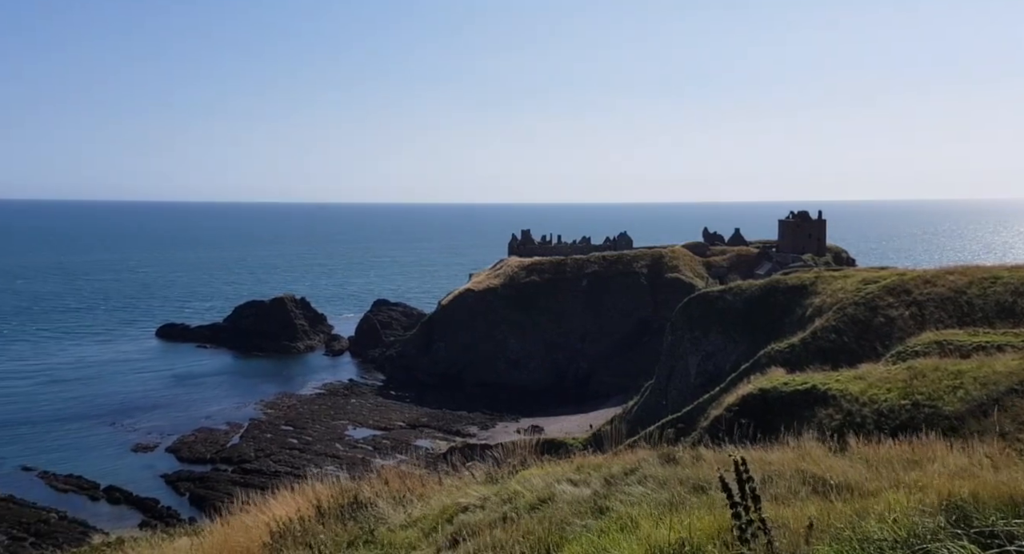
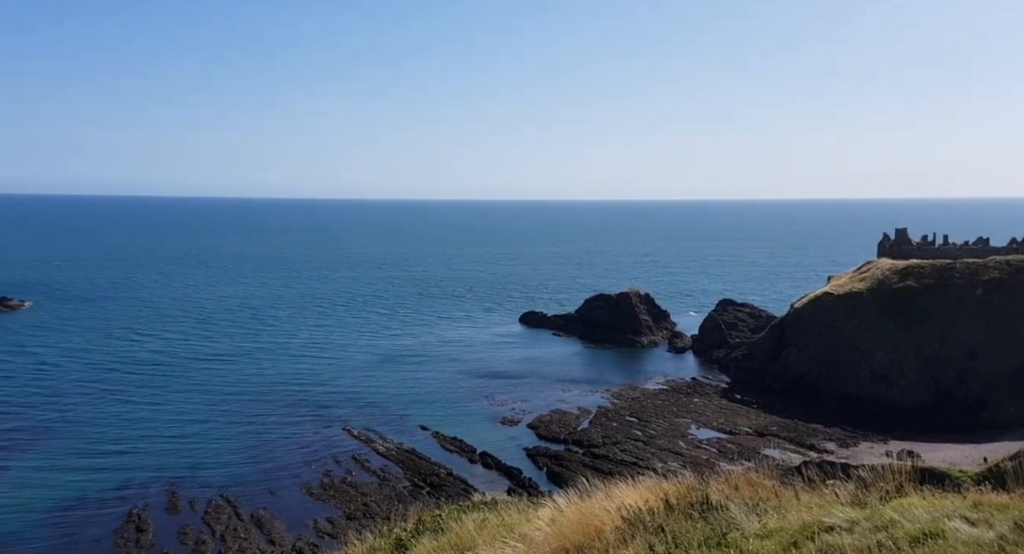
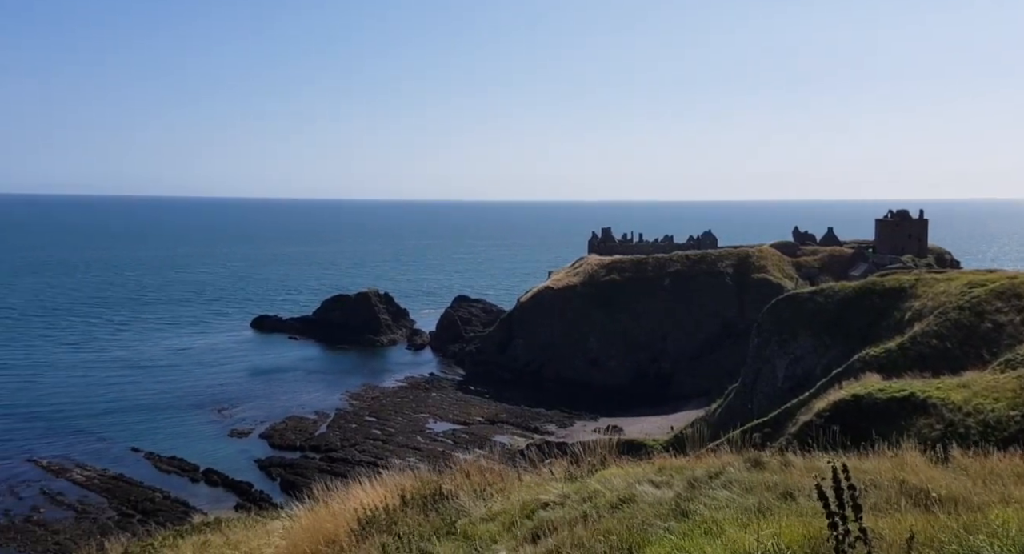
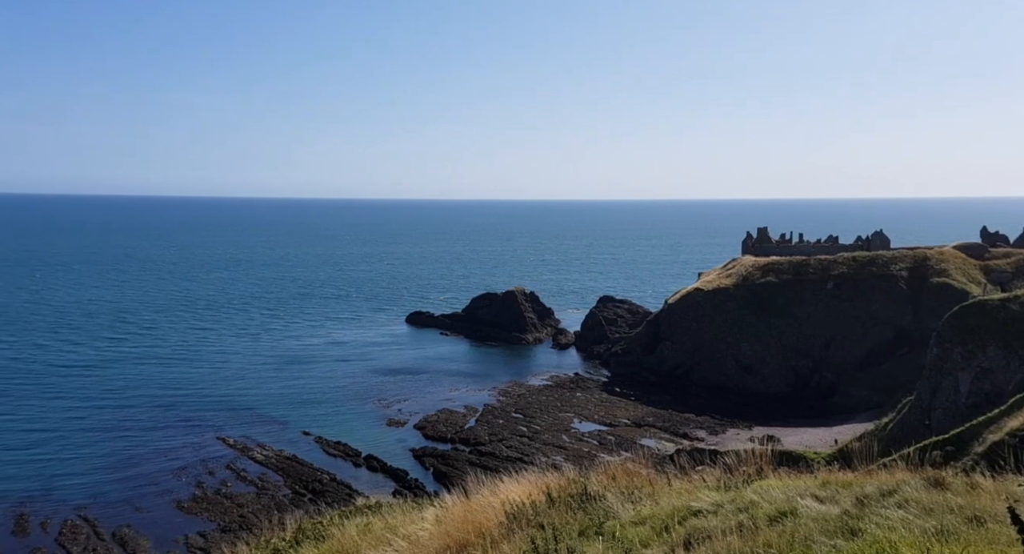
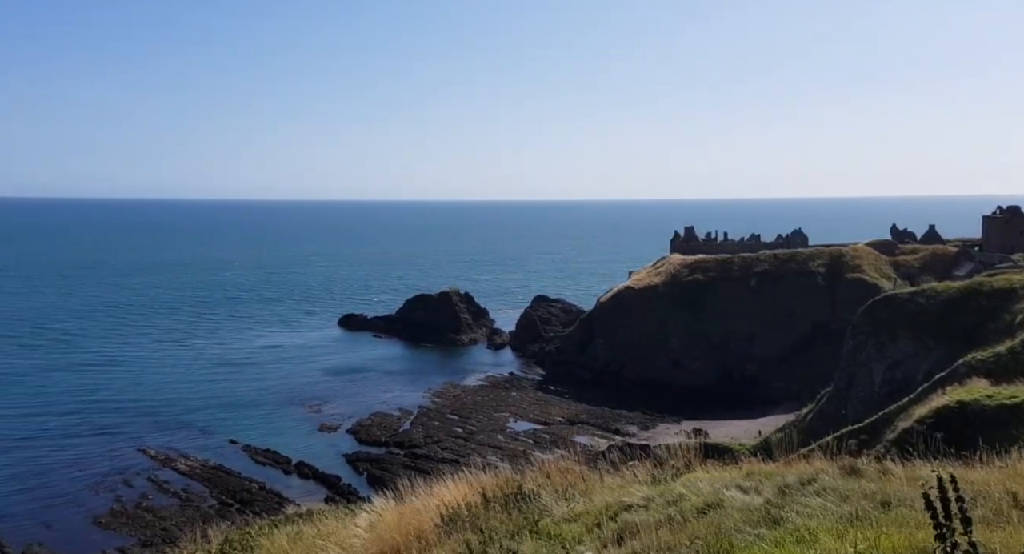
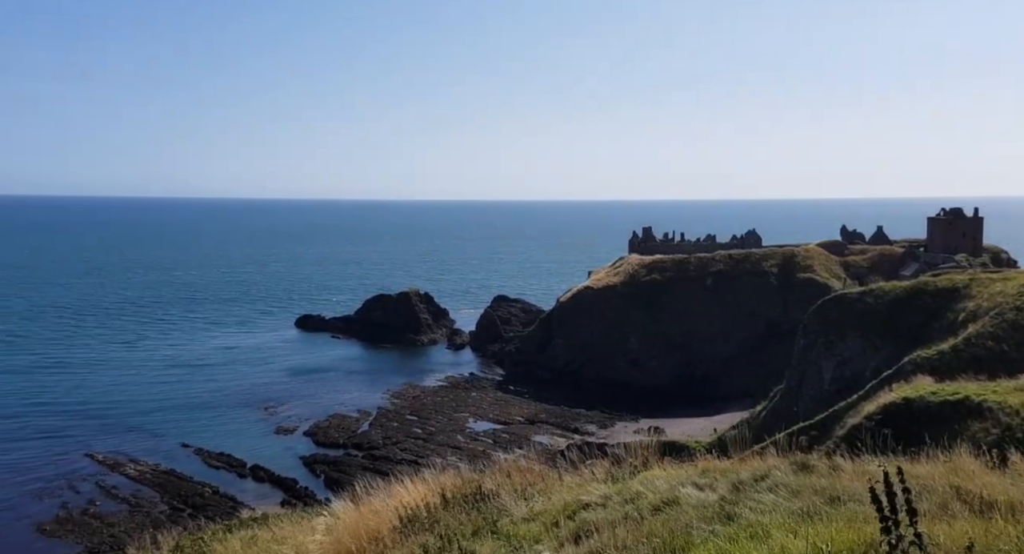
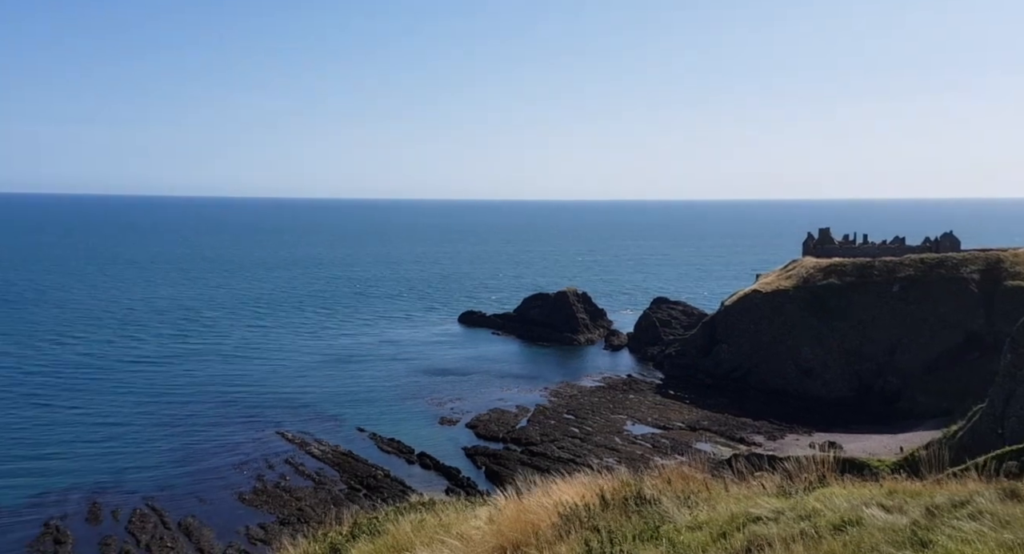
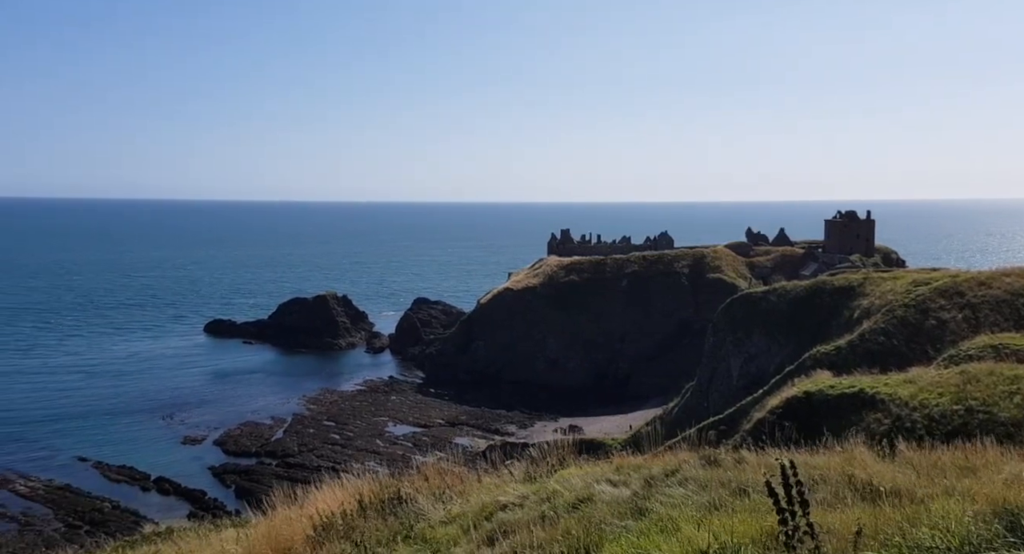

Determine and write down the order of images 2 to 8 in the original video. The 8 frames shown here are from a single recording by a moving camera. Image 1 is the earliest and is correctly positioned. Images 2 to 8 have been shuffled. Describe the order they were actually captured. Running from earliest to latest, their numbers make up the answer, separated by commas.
8, 3, 6, 5, 4, 7, 2
